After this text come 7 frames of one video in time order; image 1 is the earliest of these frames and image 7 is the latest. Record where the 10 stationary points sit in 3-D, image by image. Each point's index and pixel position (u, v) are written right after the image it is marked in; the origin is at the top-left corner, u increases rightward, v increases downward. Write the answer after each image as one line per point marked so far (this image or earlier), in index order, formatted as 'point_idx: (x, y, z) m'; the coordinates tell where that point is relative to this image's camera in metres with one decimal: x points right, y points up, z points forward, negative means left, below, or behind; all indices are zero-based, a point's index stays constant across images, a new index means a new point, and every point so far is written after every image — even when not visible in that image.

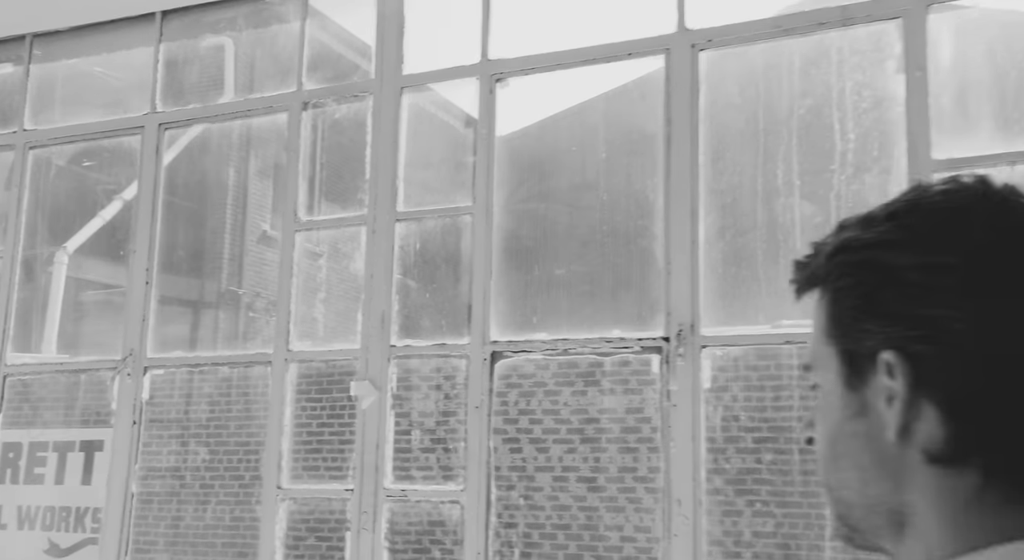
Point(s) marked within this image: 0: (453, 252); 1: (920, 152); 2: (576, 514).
0: (-0.1, +0.1, +2.5) m
1: (+0.9, +0.3, +2.1) m
2: (+0.1, -0.6, +2.3) m
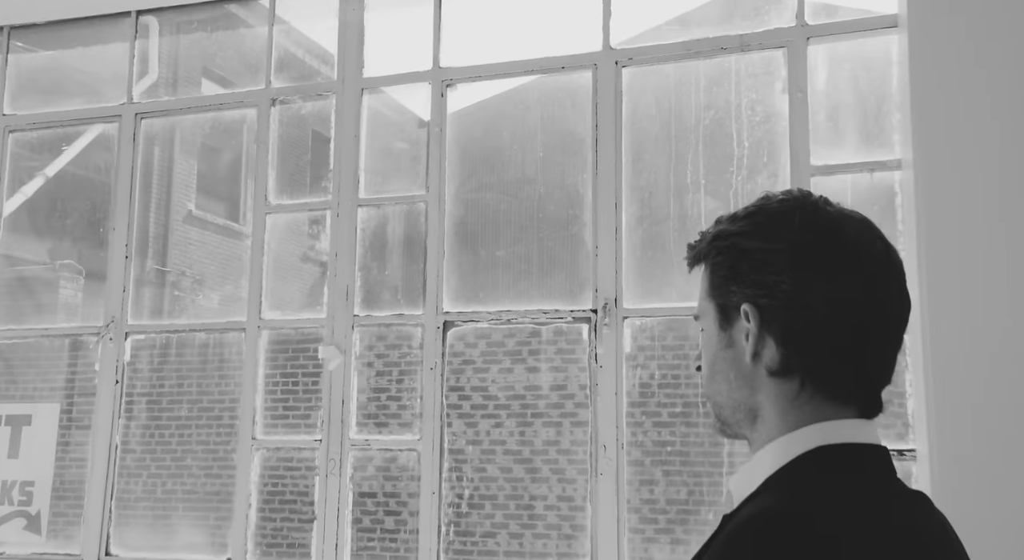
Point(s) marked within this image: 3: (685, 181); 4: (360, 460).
0: (-0.3, +0.1, +2.9) m
1: (+0.8, +0.3, +2.6) m
2: (0.0, -0.5, +2.7) m
3: (+0.5, +0.3, +2.7) m
4: (-0.4, -0.5, +2.8) m
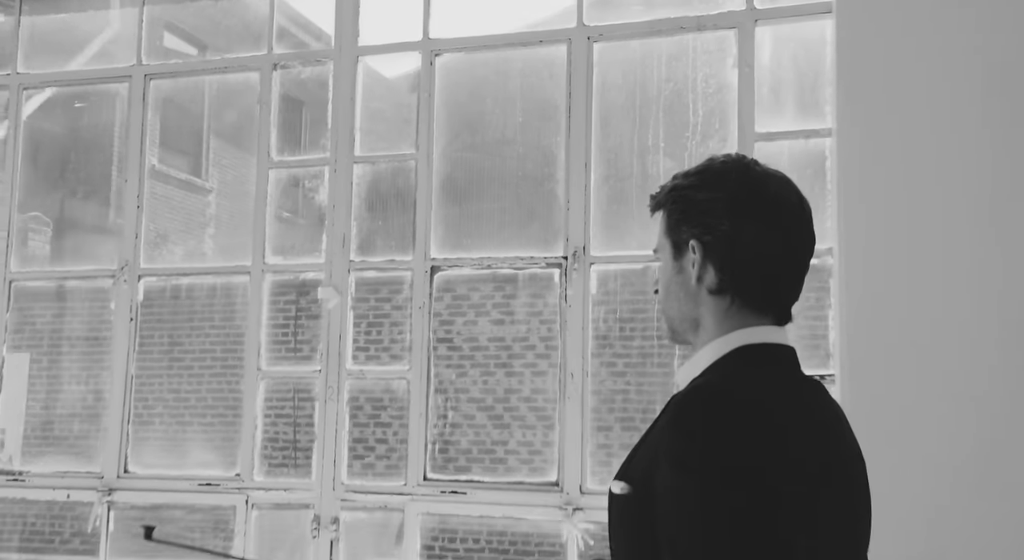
0: (-0.4, +0.3, +3.3) m
1: (+0.7, +0.5, +3.0) m
2: (-0.1, -0.4, +3.1) m
3: (+0.4, +0.4, +3.1) m
4: (-0.5, -0.4, +3.2) m
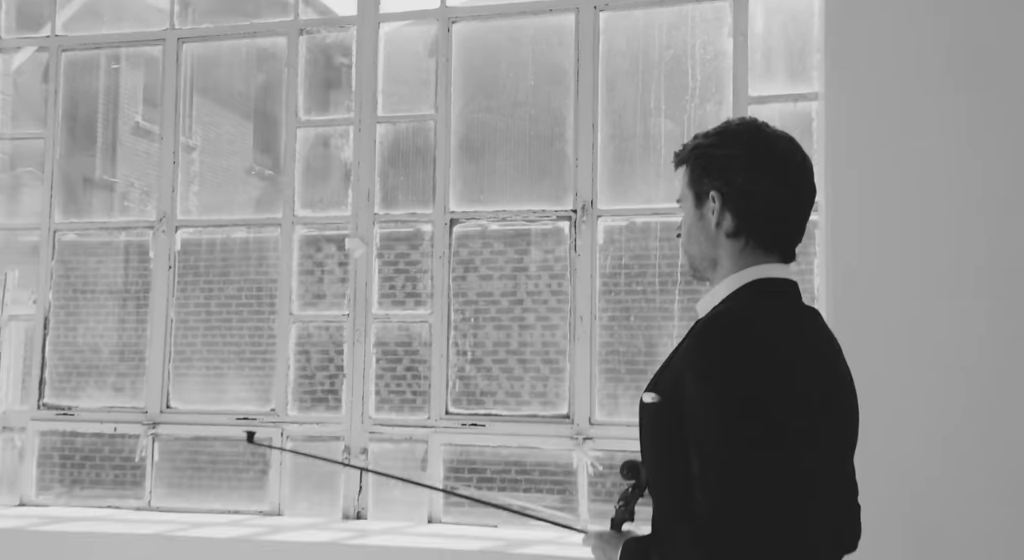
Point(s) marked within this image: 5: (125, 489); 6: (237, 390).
0: (-0.3, +0.5, +3.5) m
1: (+0.8, +0.6, +3.3) m
2: (0.0, -0.2, +3.4) m
3: (+0.5, +0.6, +3.4) m
4: (-0.5, -0.2, +3.5) m
5: (-1.4, -0.8, +3.6) m
6: (-1.0, -0.4, +3.6) m
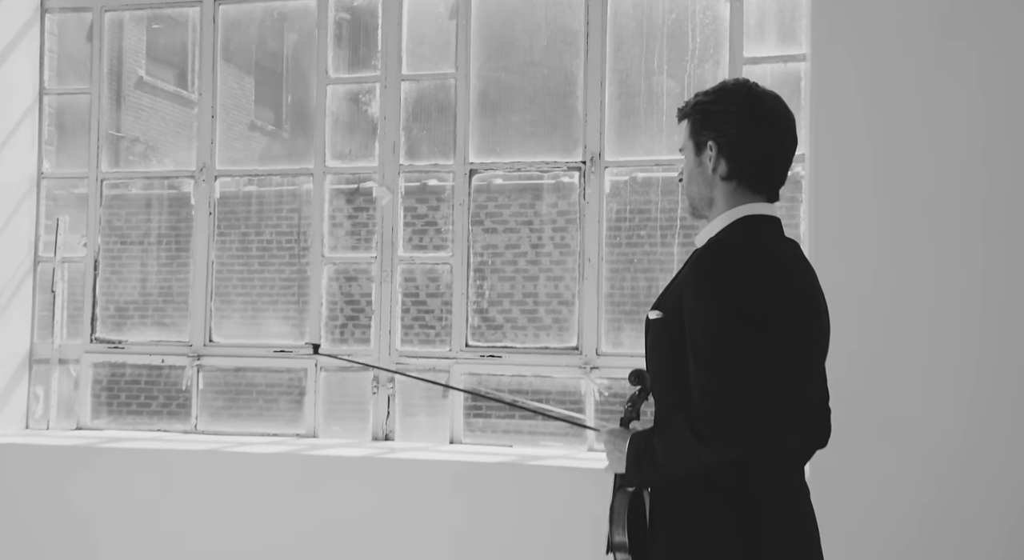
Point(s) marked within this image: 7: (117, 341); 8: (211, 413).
0: (-0.3, +0.7, +3.8) m
1: (+0.8, +0.8, +3.6) m
2: (0.0, 0.0, +3.7) m
3: (+0.5, +0.8, +3.7) m
4: (-0.4, 0.0, +3.8) m
5: (-1.4, -0.5, +4.0) m
6: (-0.9, -0.2, +3.9) m
7: (-1.6, -0.3, +4.0) m
8: (-1.2, -0.5, +4.0) m
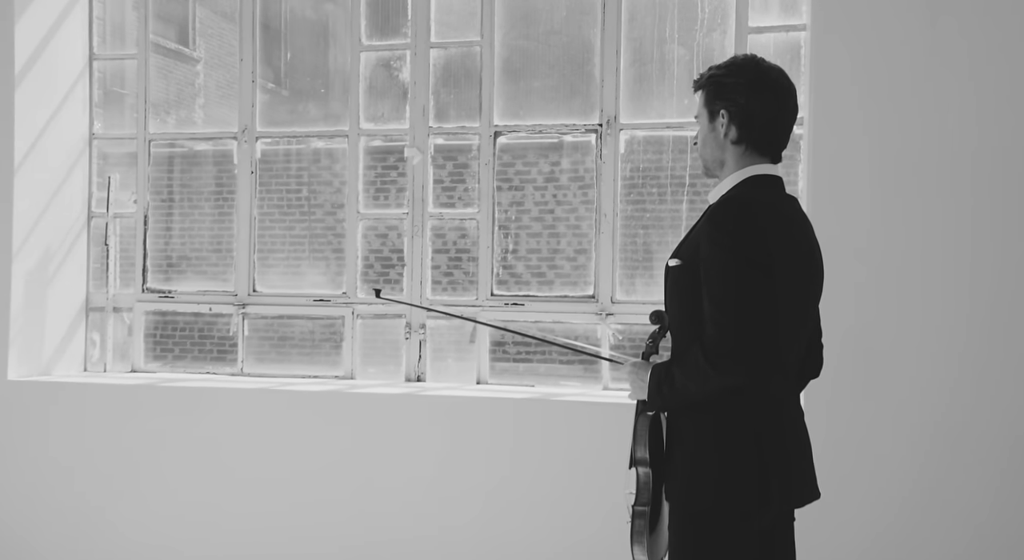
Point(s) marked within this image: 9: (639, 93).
0: (-0.2, +0.9, +4.1) m
1: (+0.9, +1.0, +3.8) m
2: (+0.1, +0.2, +4.1) m
3: (+0.6, +1.0, +4.0) m
4: (-0.3, +0.2, +4.2) m
5: (-1.3, -0.3, +4.3) m
6: (-0.9, 0.0, +4.3) m
7: (-1.5, 0.0, +4.4) m
8: (-1.1, -0.3, +4.3) m
9: (+0.5, +0.8, +4.0) m
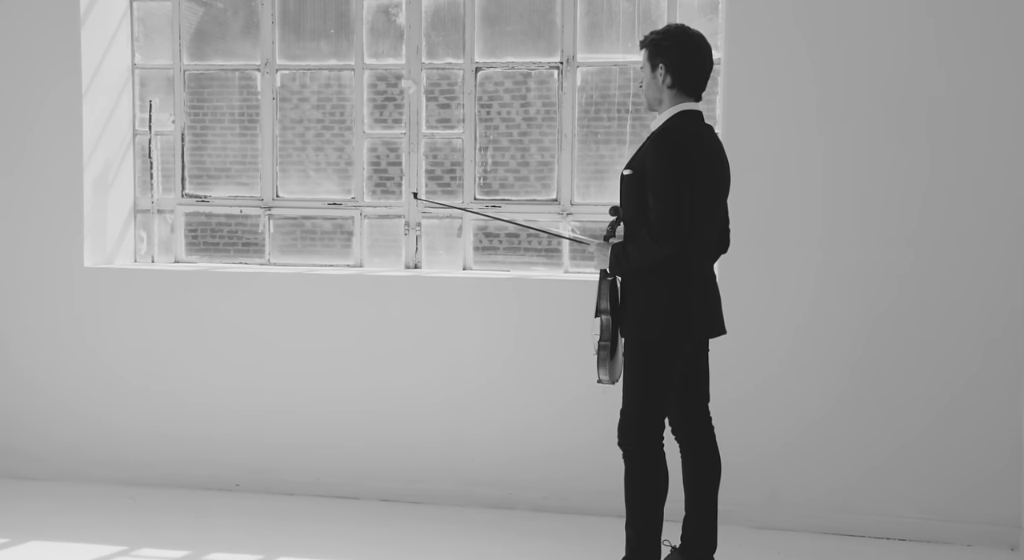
0: (-0.3, +1.4, +5.1) m
1: (+0.8, +1.5, +4.9) m
2: (0.0, +0.7, +5.1) m
3: (+0.5, +1.5, +5.0) m
4: (-0.4, +0.7, +5.2) m
5: (-1.4, +0.1, +5.3) m
6: (-1.0, +0.5, +5.2) m
7: (-1.7, +0.5, +5.3) m
8: (-1.2, +0.2, +5.3) m
9: (+0.4, +1.2, +5.0) m
